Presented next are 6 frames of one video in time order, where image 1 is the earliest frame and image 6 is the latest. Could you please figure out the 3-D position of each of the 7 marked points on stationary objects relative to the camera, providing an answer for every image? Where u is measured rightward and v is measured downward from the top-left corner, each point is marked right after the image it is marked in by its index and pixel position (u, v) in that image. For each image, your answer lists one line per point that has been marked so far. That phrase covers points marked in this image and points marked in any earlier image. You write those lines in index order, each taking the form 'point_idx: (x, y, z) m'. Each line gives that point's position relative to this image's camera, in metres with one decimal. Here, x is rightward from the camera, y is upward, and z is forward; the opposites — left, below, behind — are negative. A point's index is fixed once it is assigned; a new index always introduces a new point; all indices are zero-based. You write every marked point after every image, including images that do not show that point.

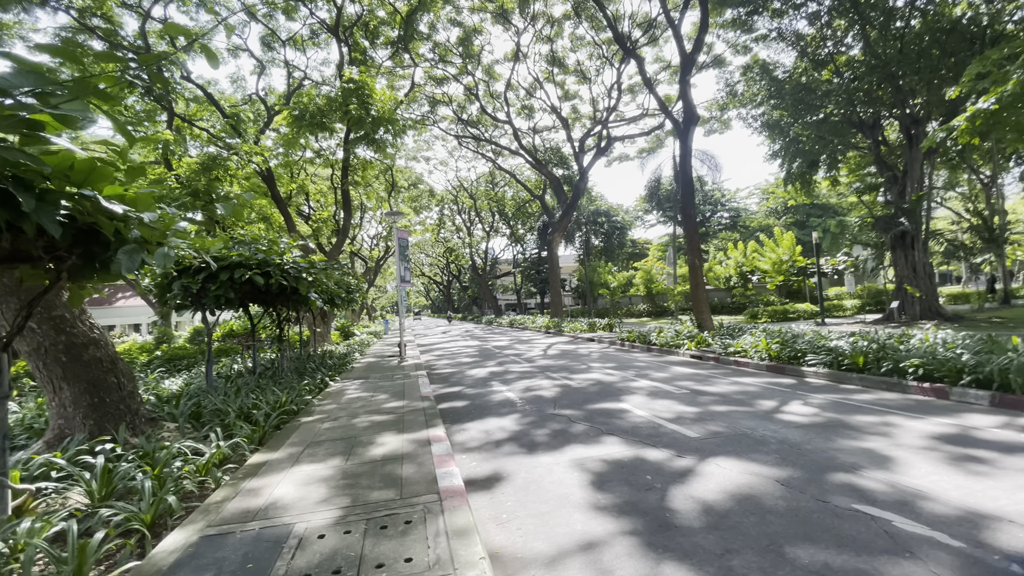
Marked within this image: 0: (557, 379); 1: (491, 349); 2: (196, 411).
0: (+0.9, -1.8, +9.0) m
1: (-0.7, -2.1, +15.8) m
2: (-4.2, -1.6, +6.2) m
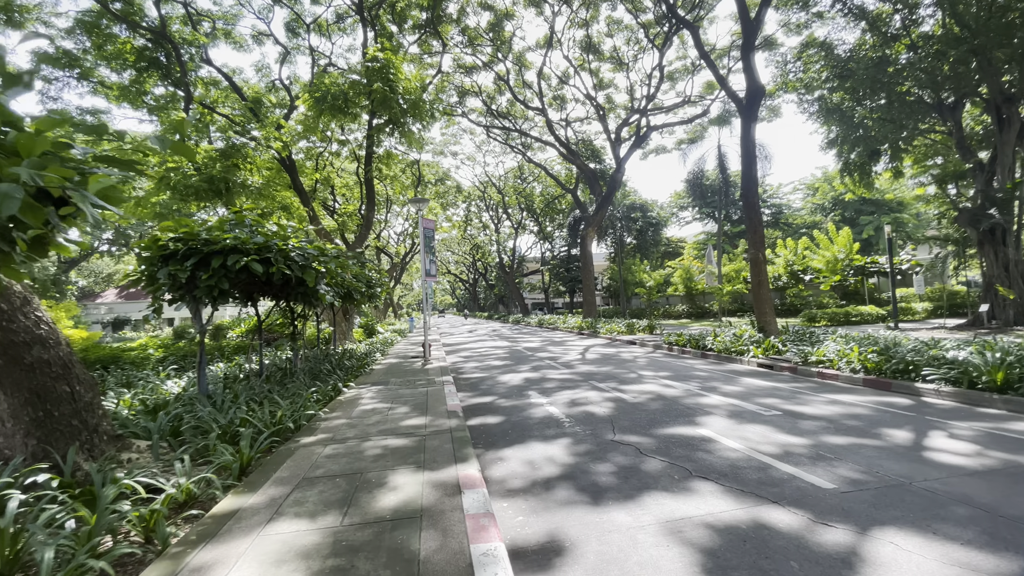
0: (+1.6, -1.7, +7.6) m
1: (+0.3, -2.0, +14.5) m
2: (-3.7, -1.5, +5.1) m
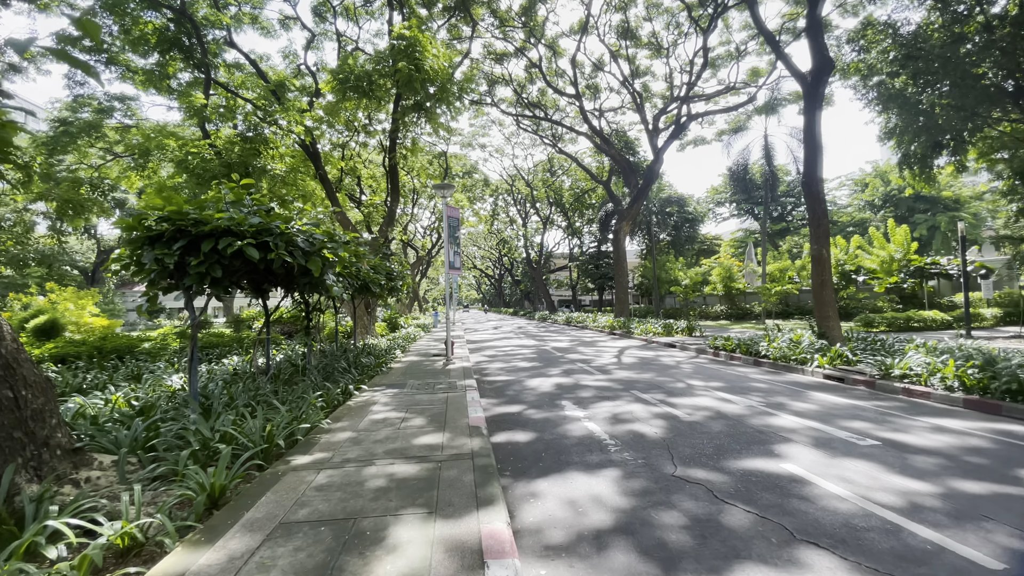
0: (+2.0, -1.6, +6.6) m
1: (+1.2, -1.9, +13.5) m
2: (-3.3, -1.4, +4.4) m
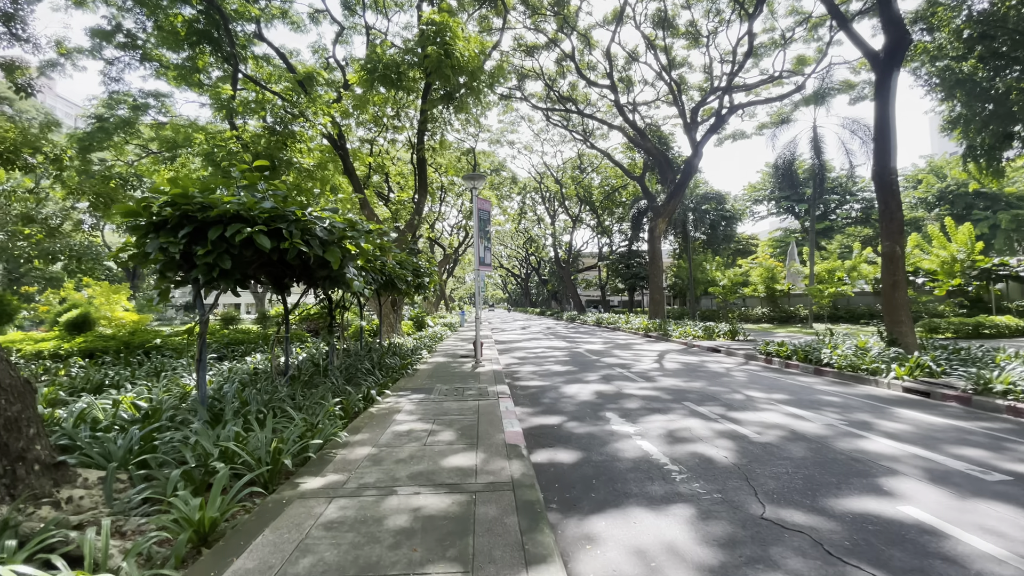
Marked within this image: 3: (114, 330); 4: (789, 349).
0: (+2.5, -1.6, +5.8) m
1: (+2.0, -1.8, +12.7) m
2: (-3.0, -1.3, +3.8) m
3: (-11.2, -1.2, +13.1) m
4: (+6.5, -1.4, +11.0) m
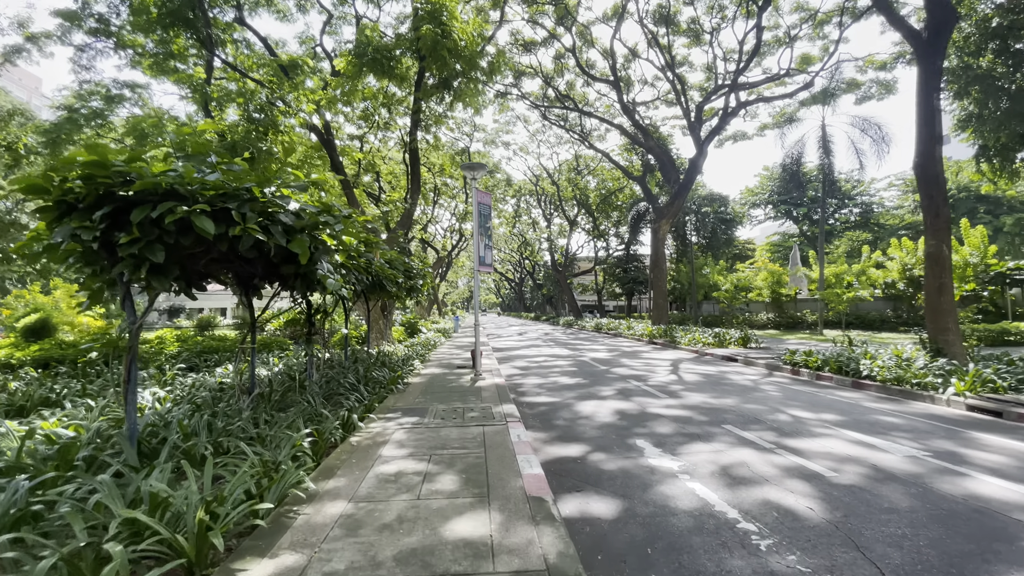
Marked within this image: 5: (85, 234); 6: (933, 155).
0: (+2.6, -1.6, +4.8) m
1: (+2.0, -1.9, +11.7) m
2: (-2.8, -1.3, +2.7) m
3: (-11.2, -1.3, +11.9) m
4: (+6.6, -1.5, +10.0) m
5: (-3.0, +0.4, +3.2) m
6: (+7.6, +2.4, +8.4) m
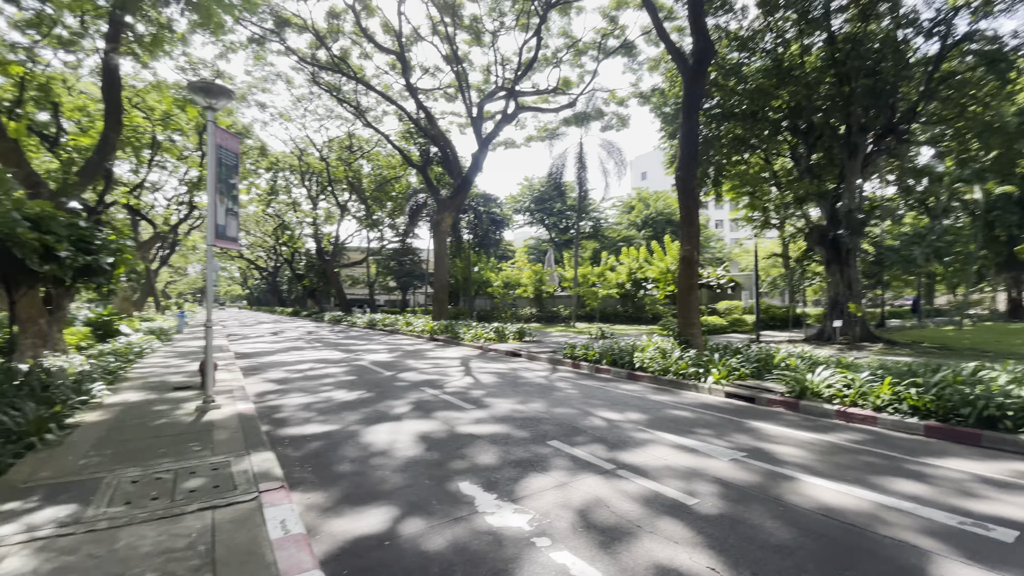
0: (+0.9, -1.6, +4.0) m
1: (-2.9, -1.7, +9.9) m
2: (-3.0, -1.1, -0.3) m
3: (-14.6, -0.8, +3.9) m
4: (+1.9, -1.5, +10.5) m
5: (-3.3, +0.5, 0.0) m
6: (+3.7, +2.4, +9.5) m
